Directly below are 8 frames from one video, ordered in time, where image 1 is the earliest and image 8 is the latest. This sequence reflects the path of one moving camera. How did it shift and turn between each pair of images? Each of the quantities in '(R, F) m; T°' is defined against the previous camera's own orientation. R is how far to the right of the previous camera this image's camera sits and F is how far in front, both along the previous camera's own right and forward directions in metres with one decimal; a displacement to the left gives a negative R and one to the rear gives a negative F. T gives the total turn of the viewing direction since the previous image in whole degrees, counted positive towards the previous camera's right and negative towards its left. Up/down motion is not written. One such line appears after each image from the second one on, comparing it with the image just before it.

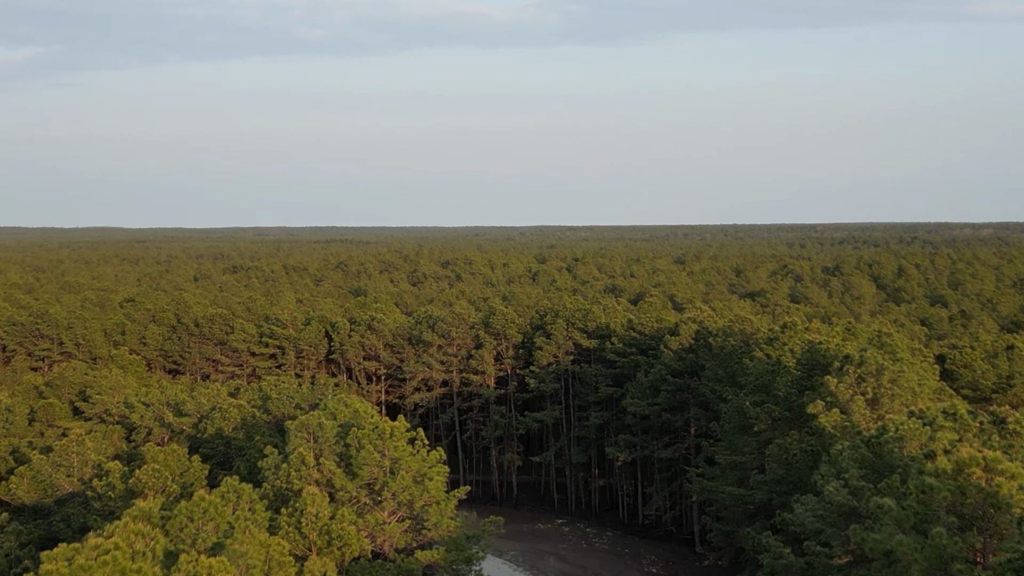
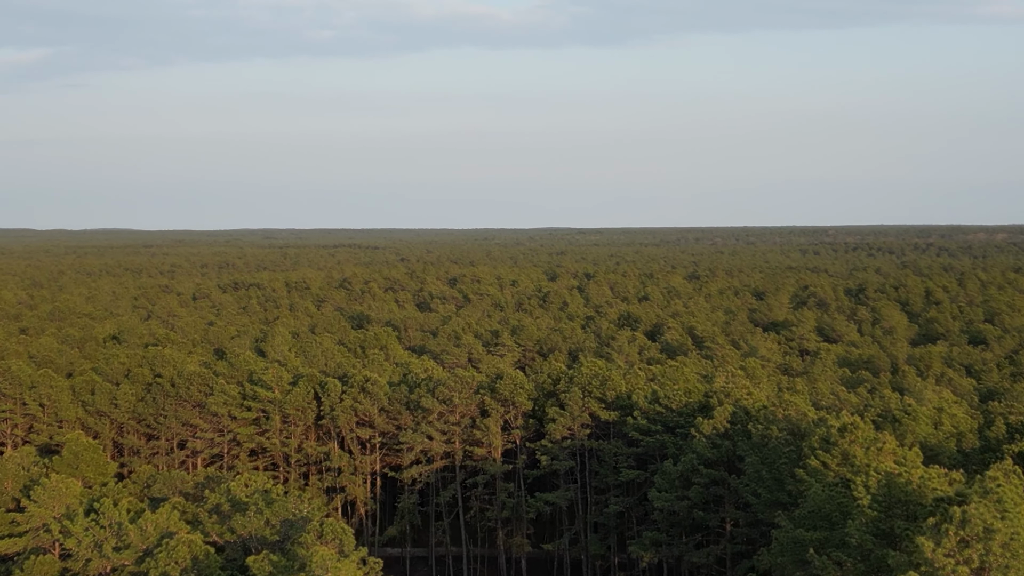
(0.0, +2.6) m; 0°
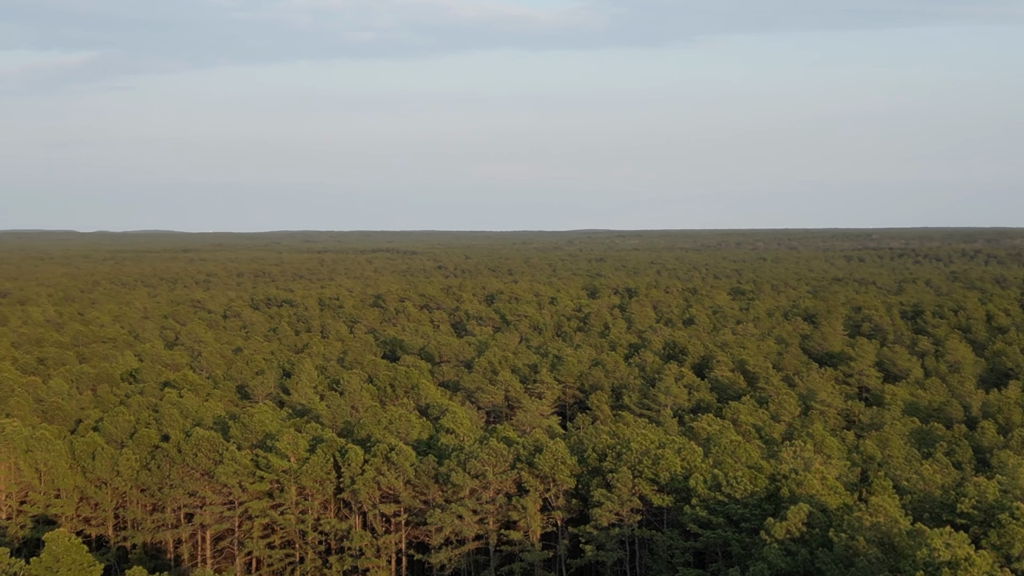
(0.0, +2.3) m; -2°
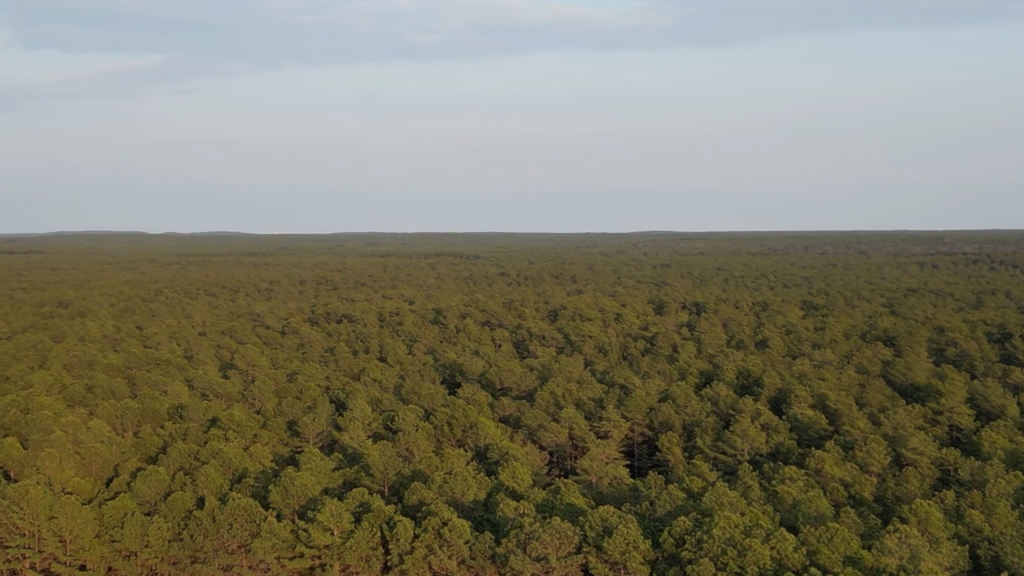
(0.0, +2.1) m; -3°
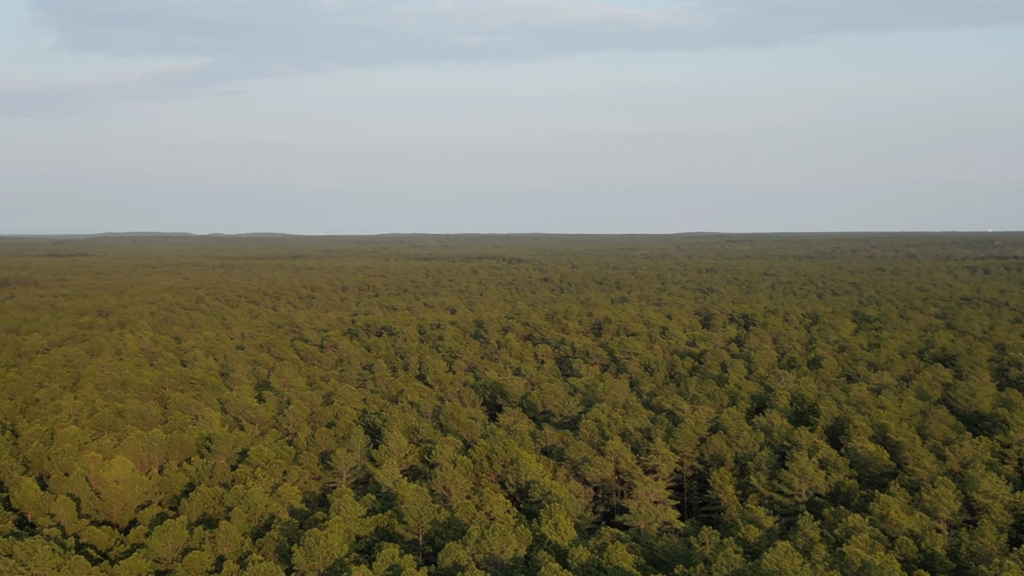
(0.0, +1.6) m; -2°
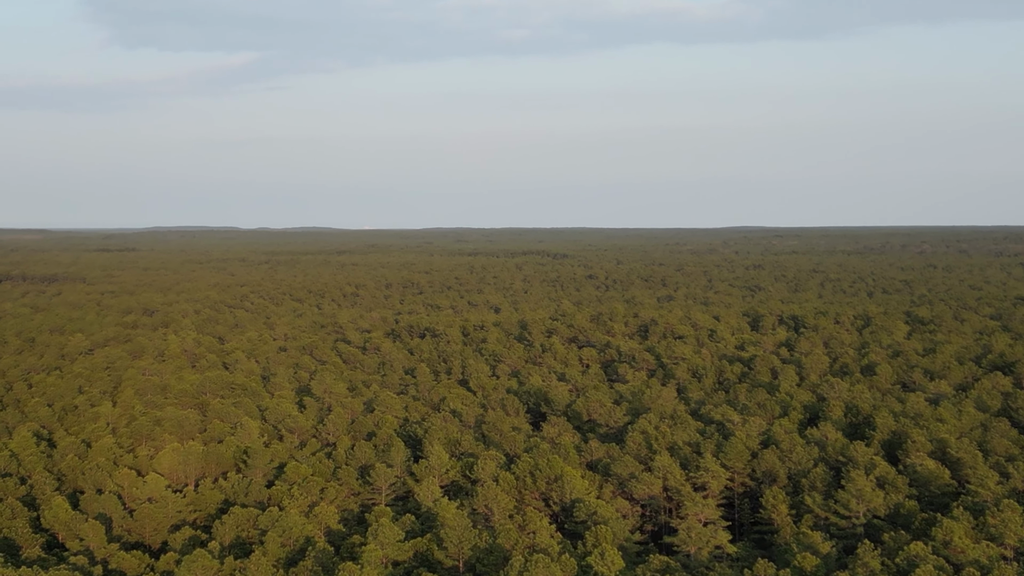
(0.0, +1.0) m; -2°
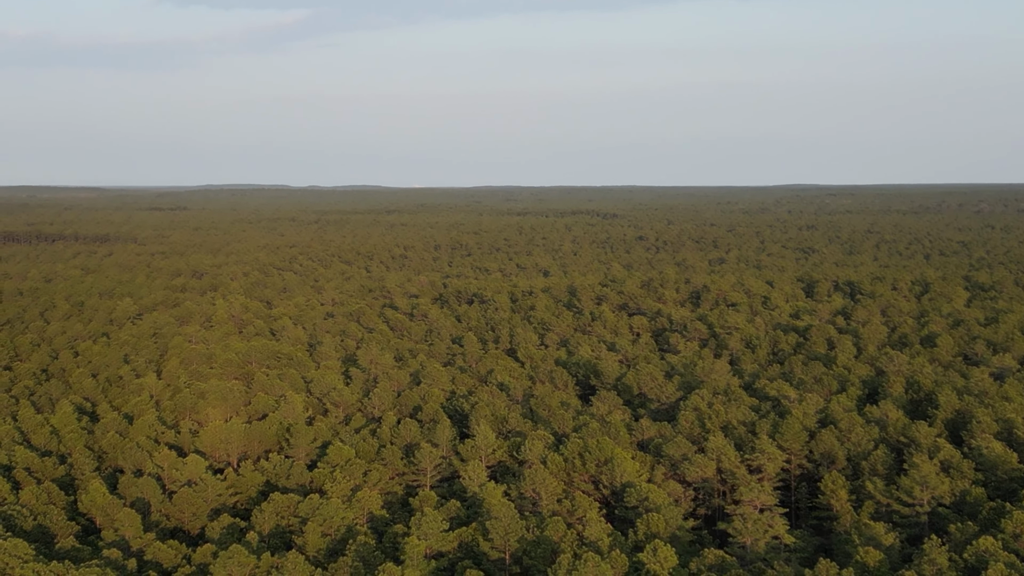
(0.0, +1.0) m; -2°
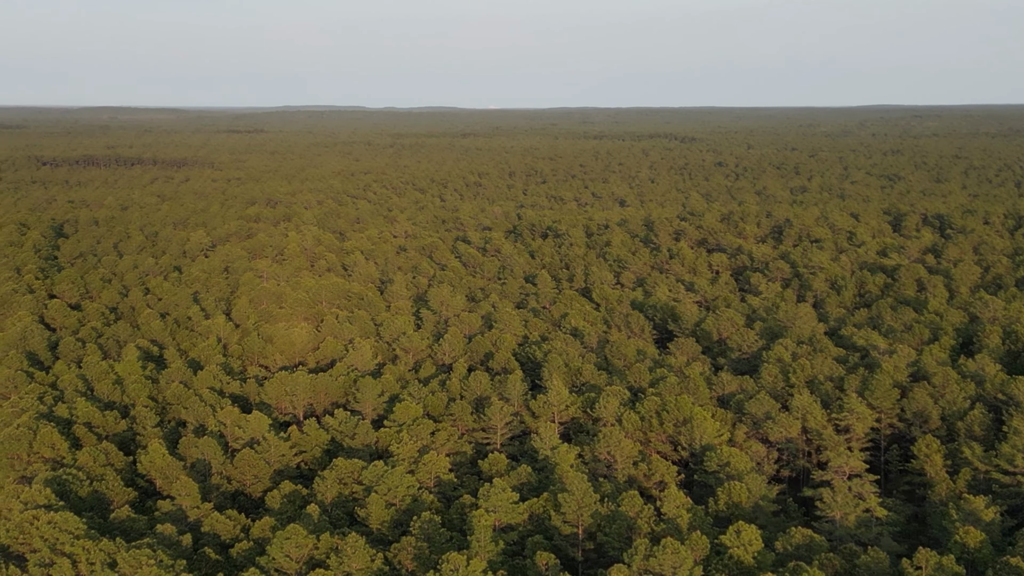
(0.0, +1.4) m; -3°
